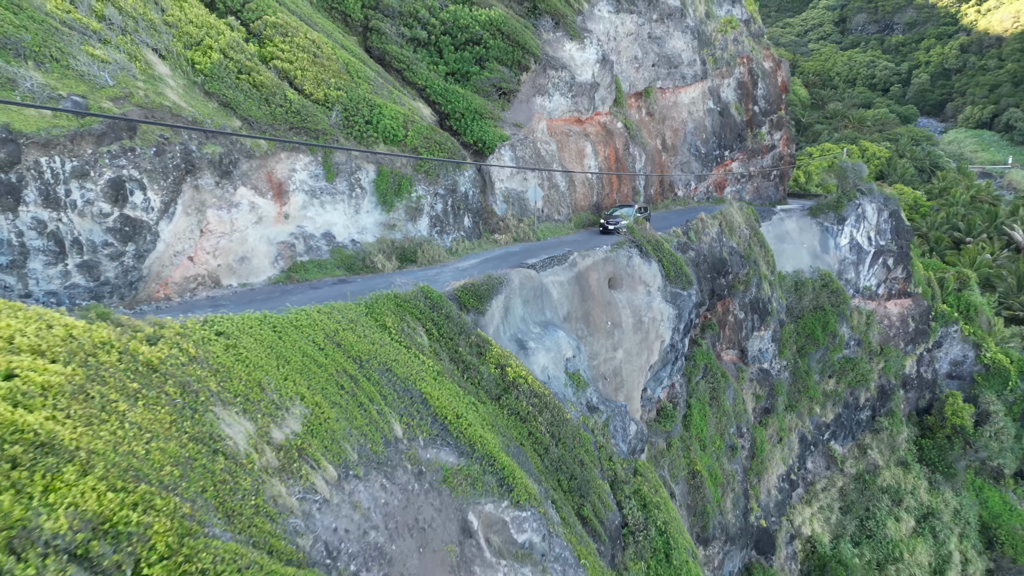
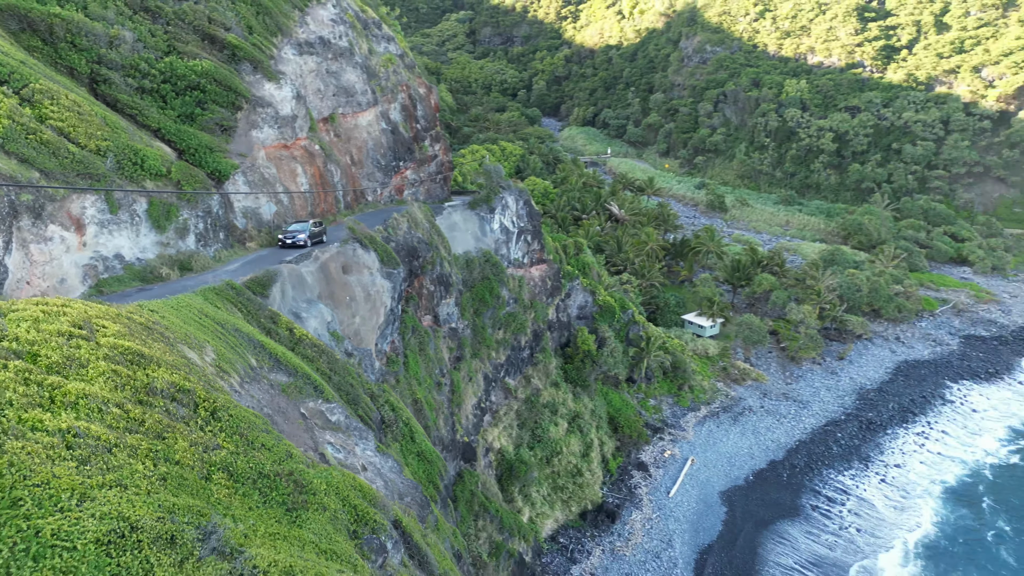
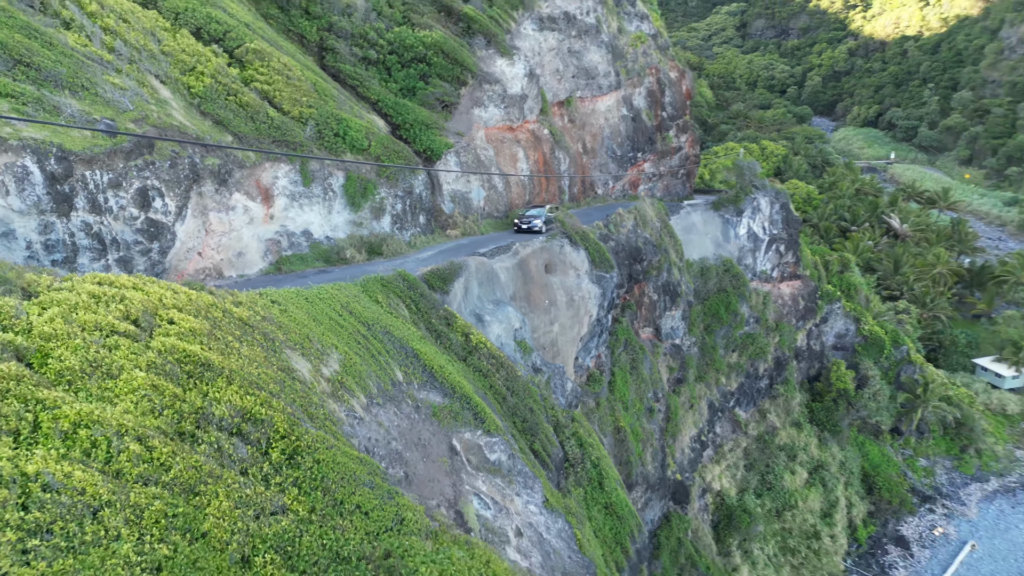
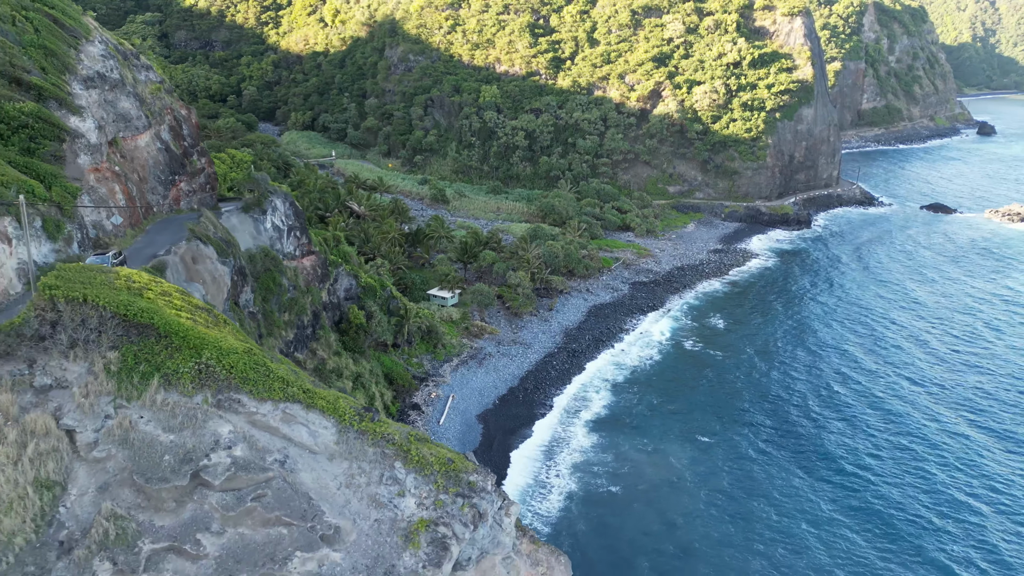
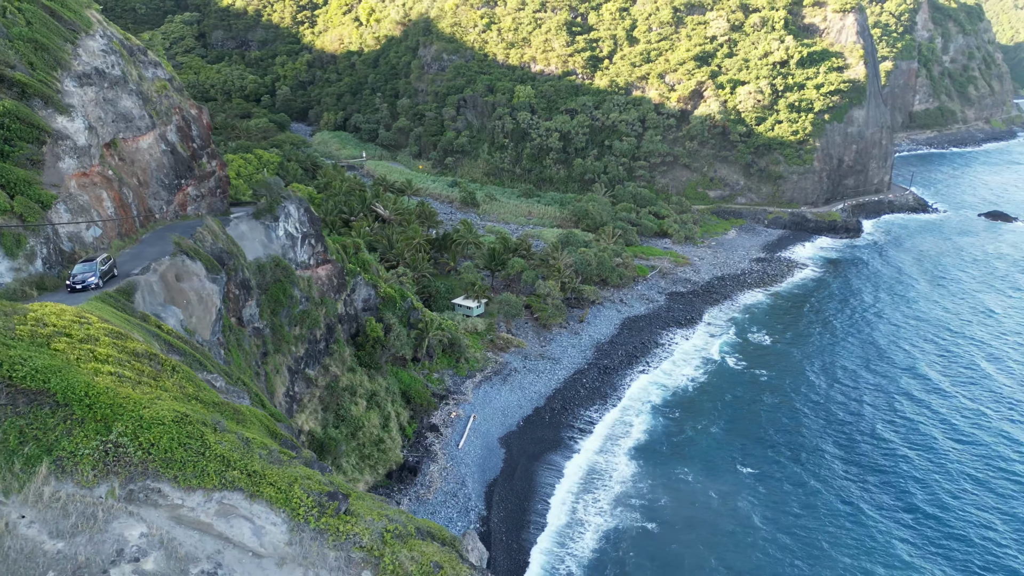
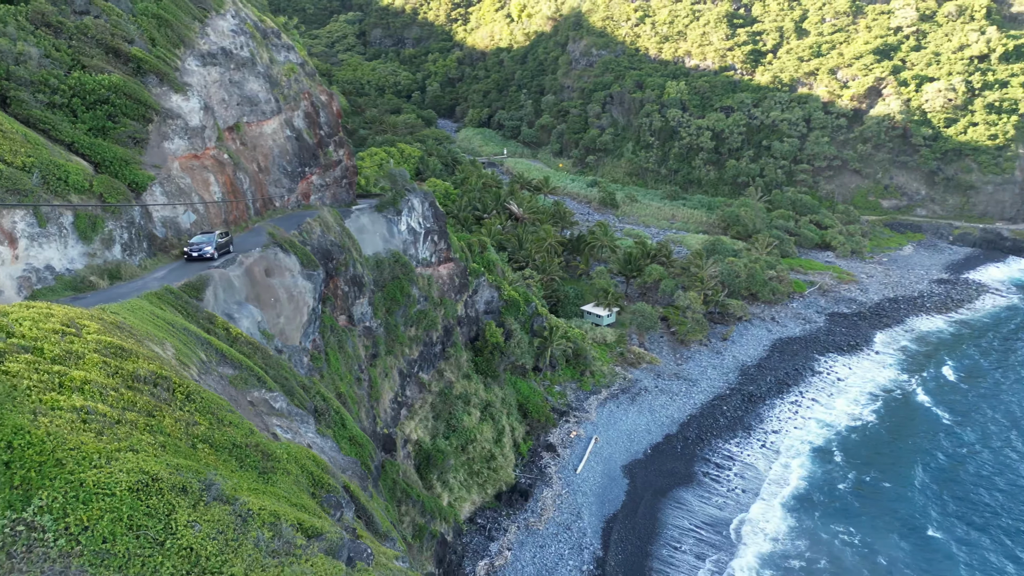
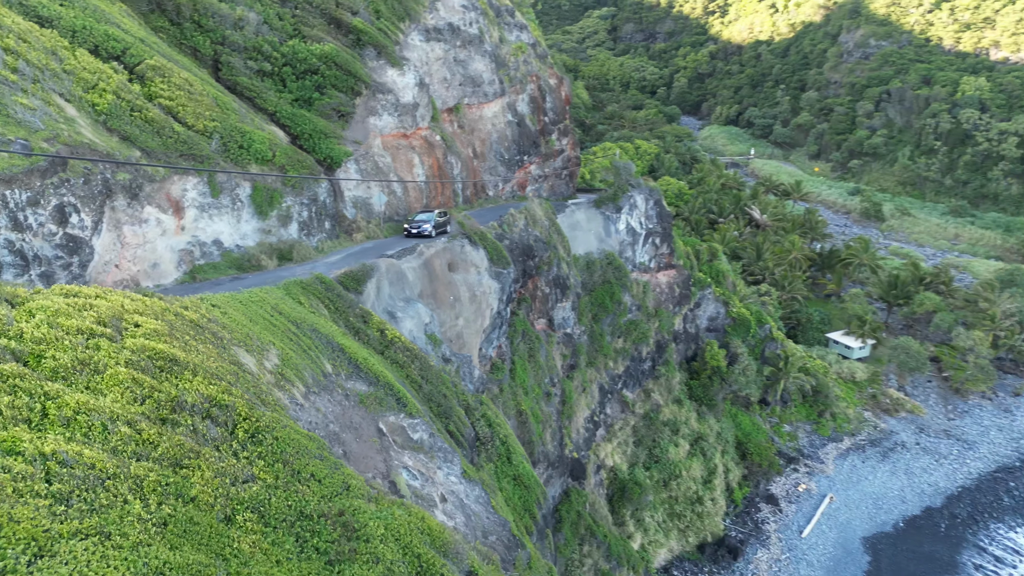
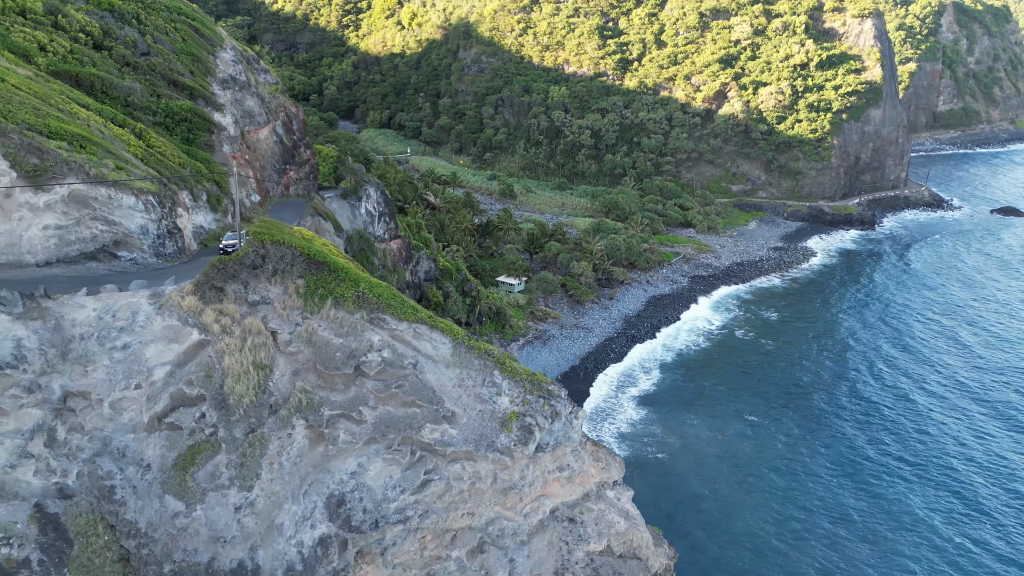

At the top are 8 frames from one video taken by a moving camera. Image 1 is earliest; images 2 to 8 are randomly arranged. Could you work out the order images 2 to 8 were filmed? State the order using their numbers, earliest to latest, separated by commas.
3, 7, 2, 6, 5, 4, 8
